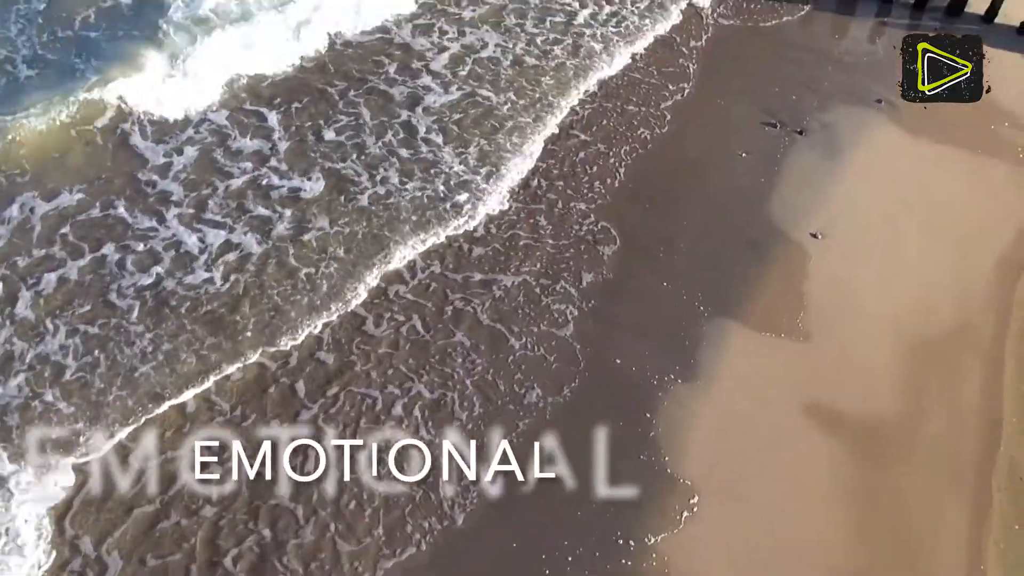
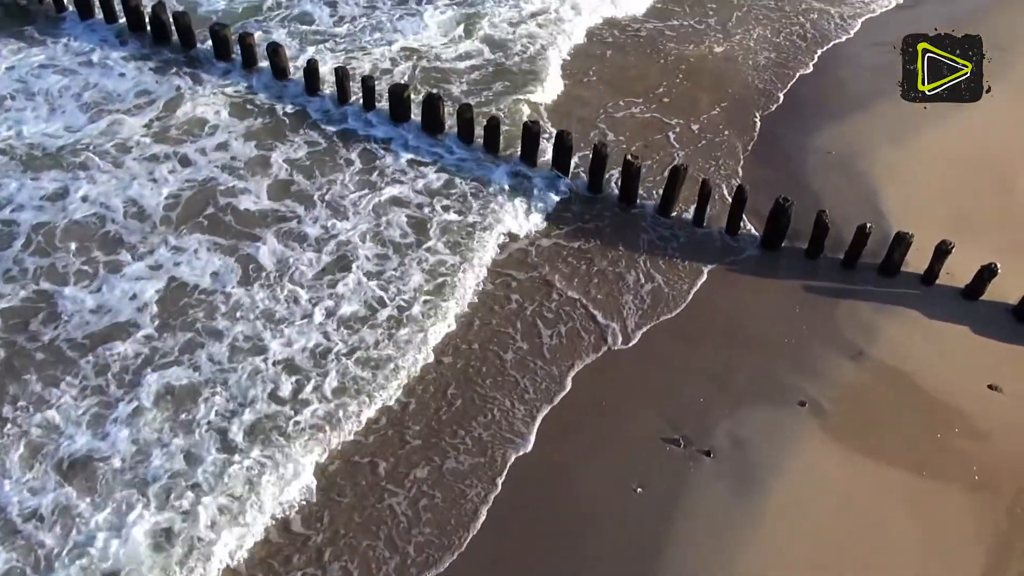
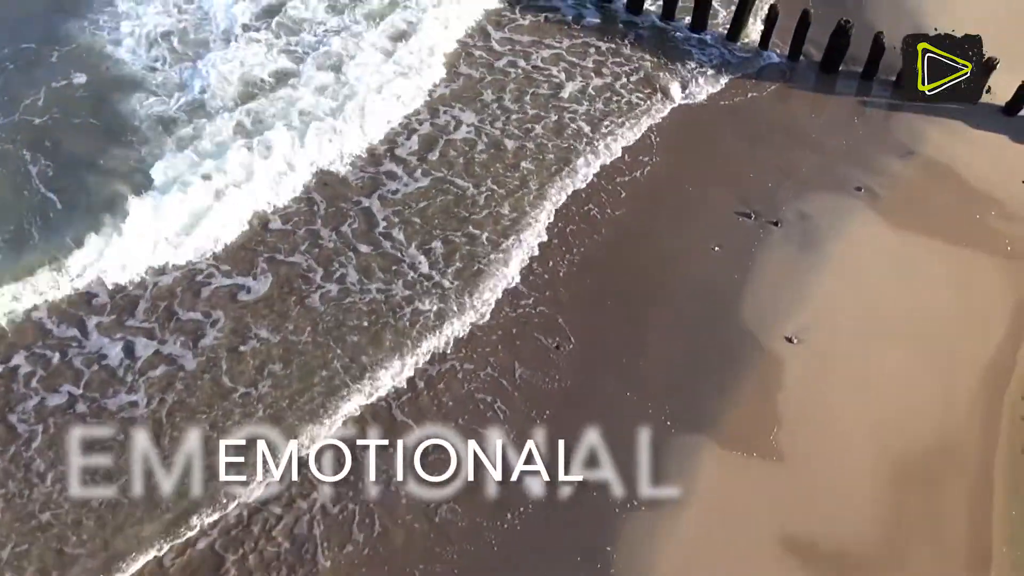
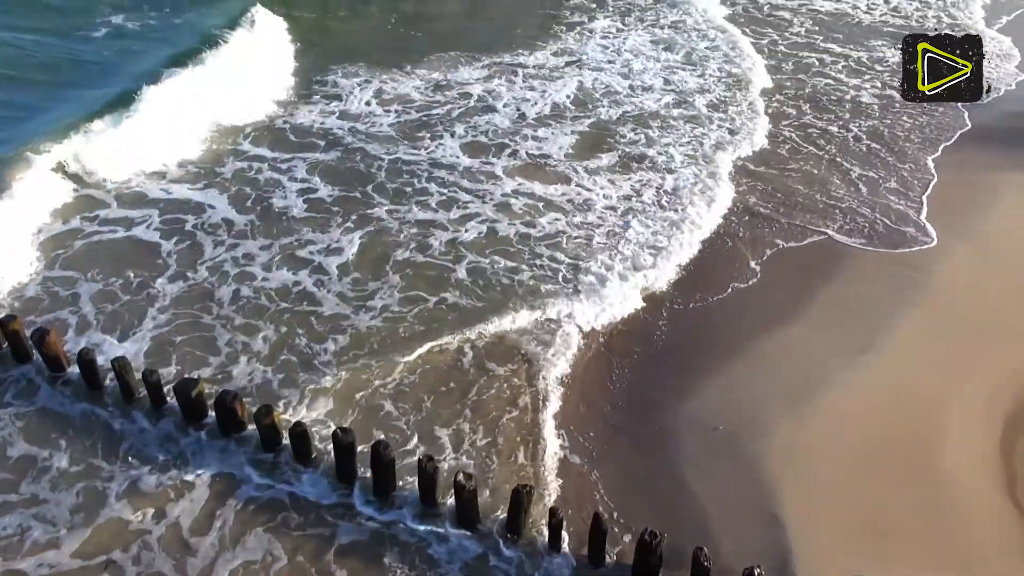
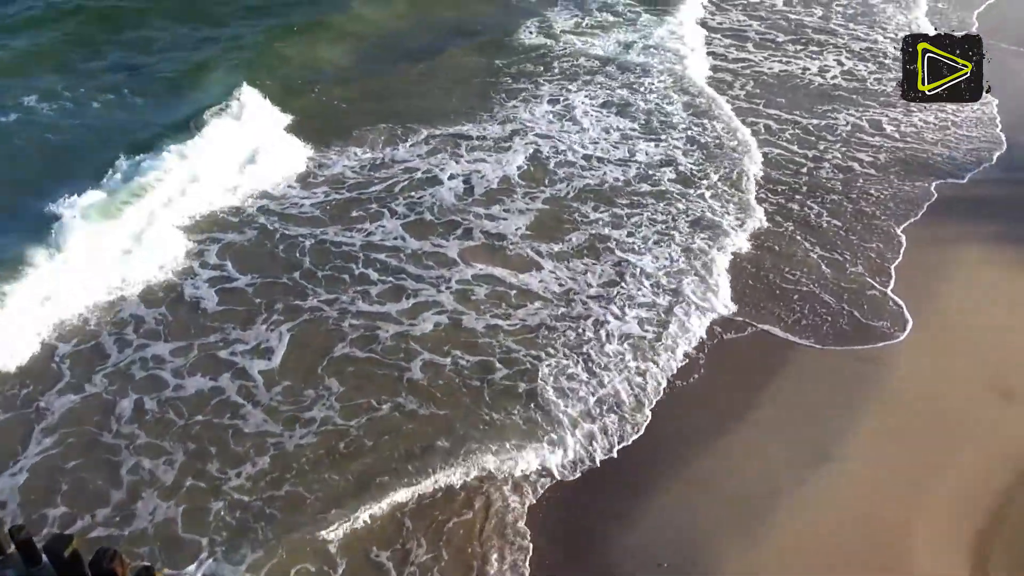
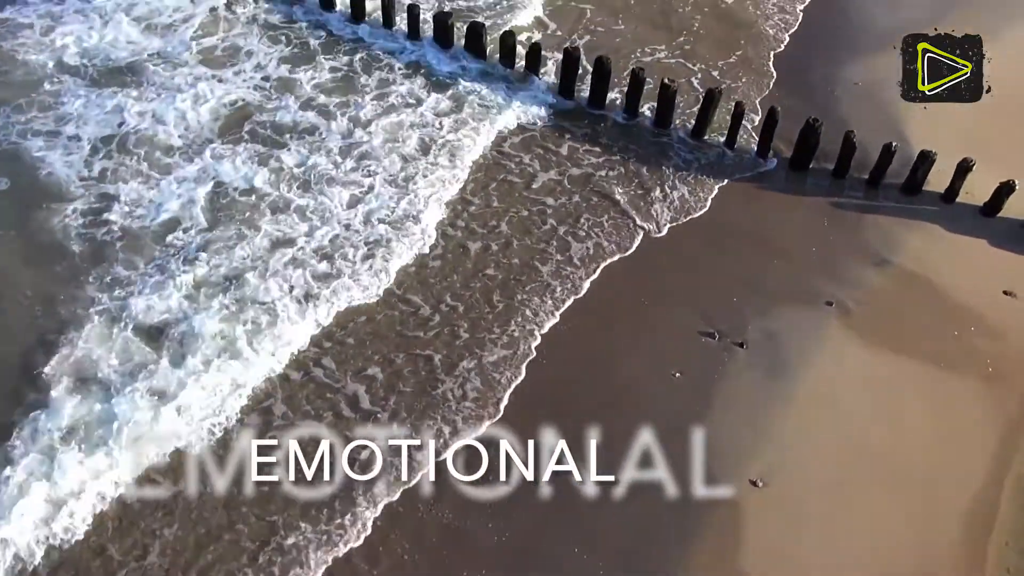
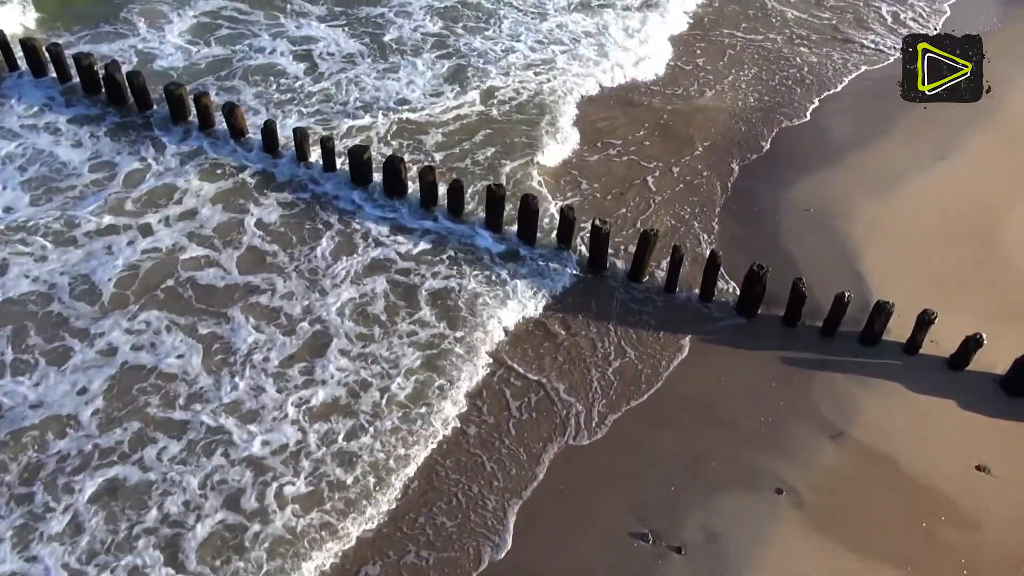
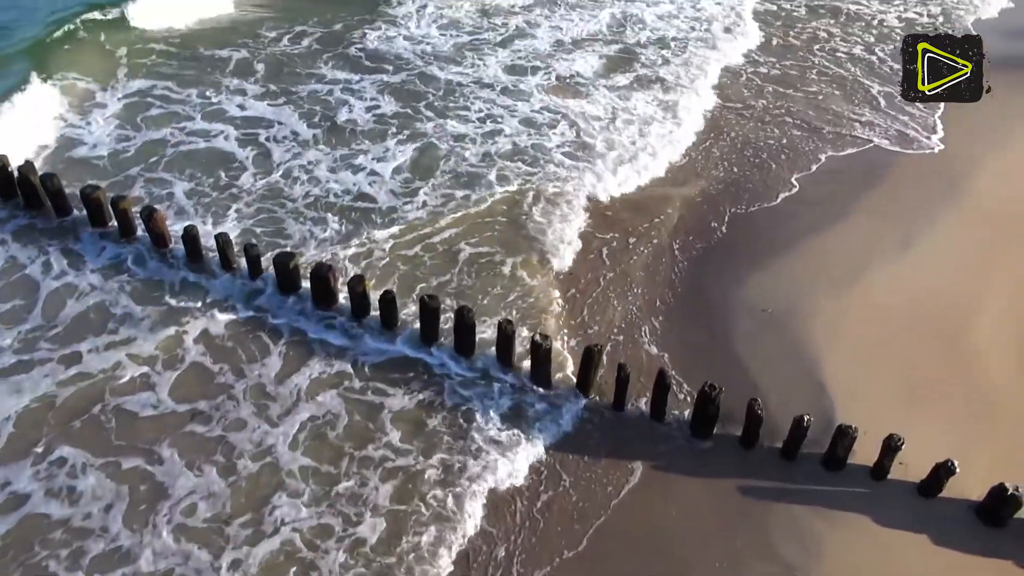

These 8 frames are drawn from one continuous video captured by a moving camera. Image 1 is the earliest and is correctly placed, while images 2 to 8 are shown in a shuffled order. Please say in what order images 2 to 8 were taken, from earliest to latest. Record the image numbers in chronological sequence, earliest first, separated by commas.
3, 6, 2, 7, 8, 4, 5
